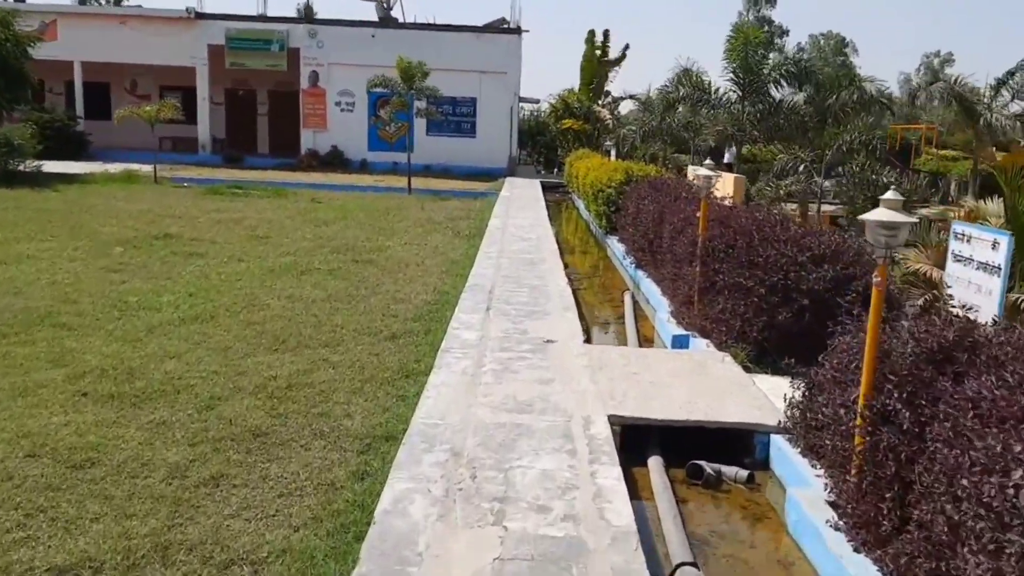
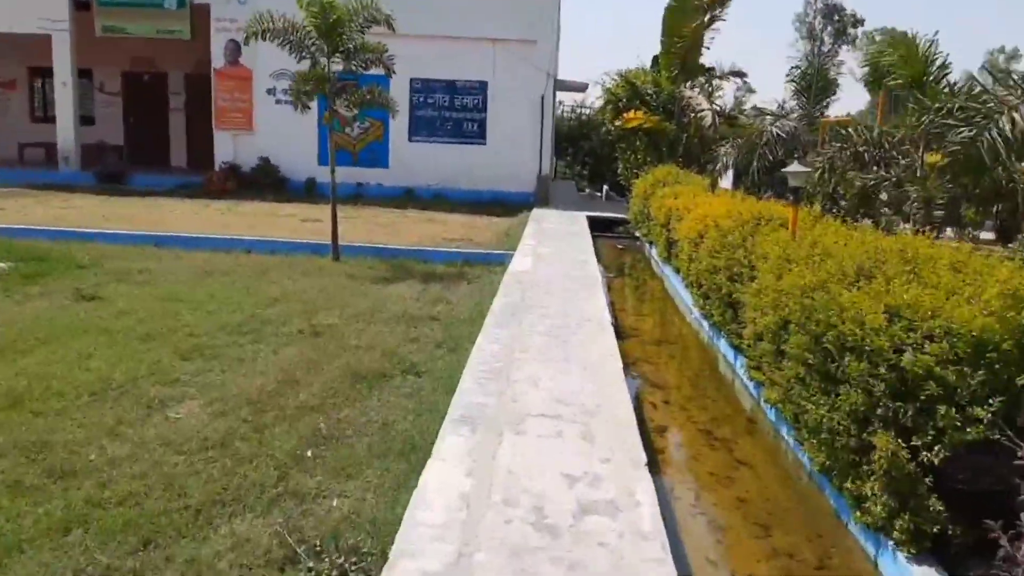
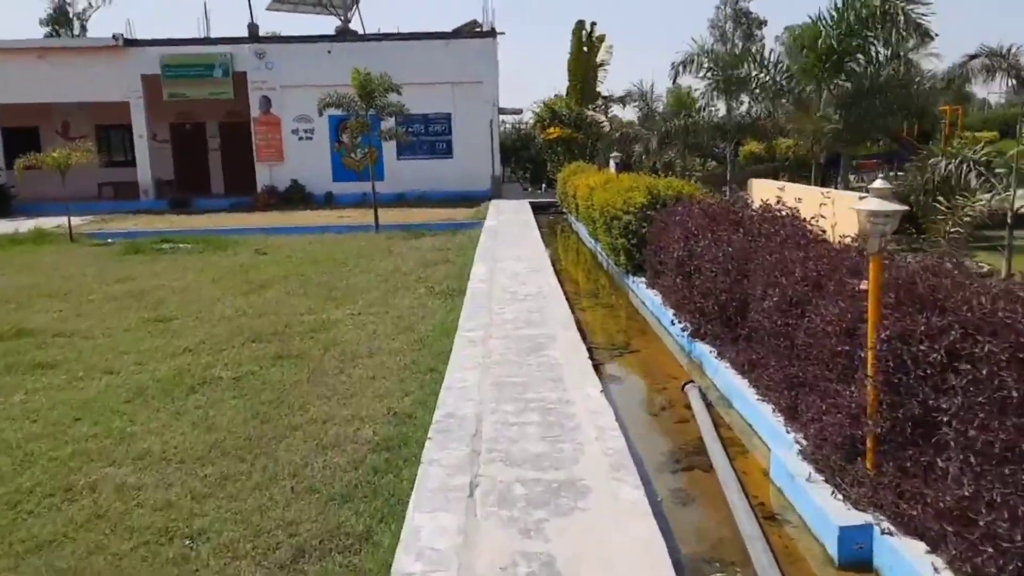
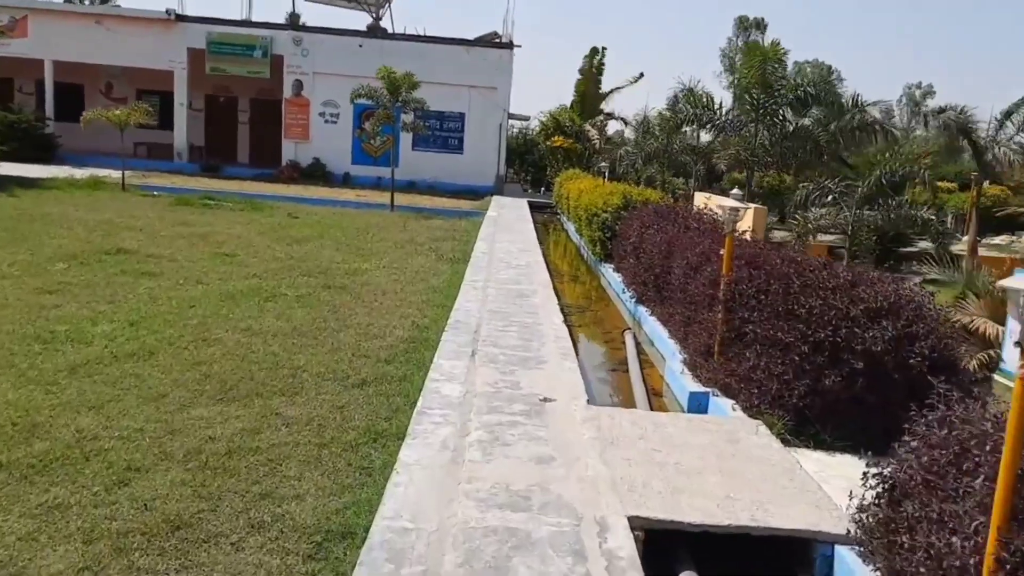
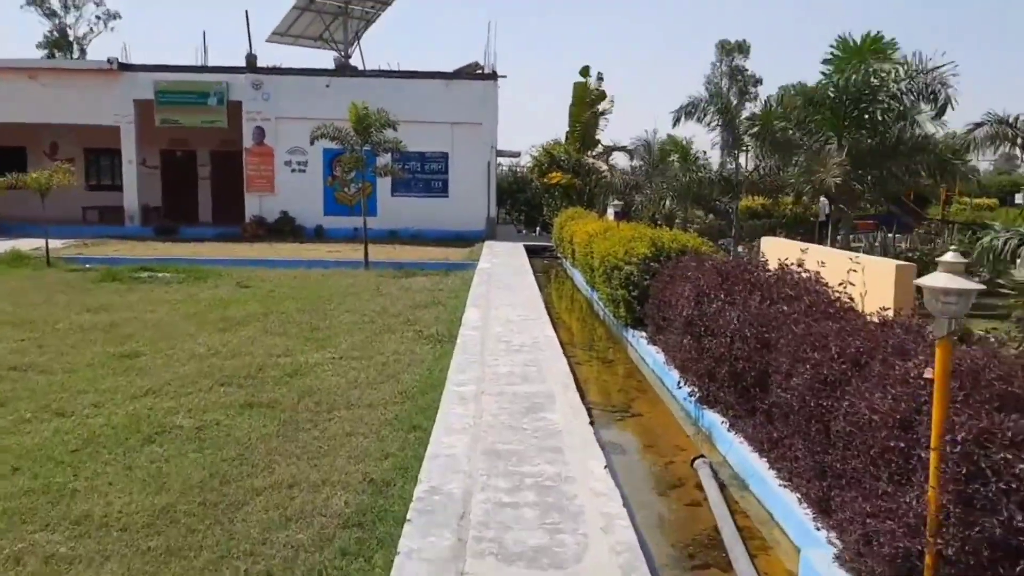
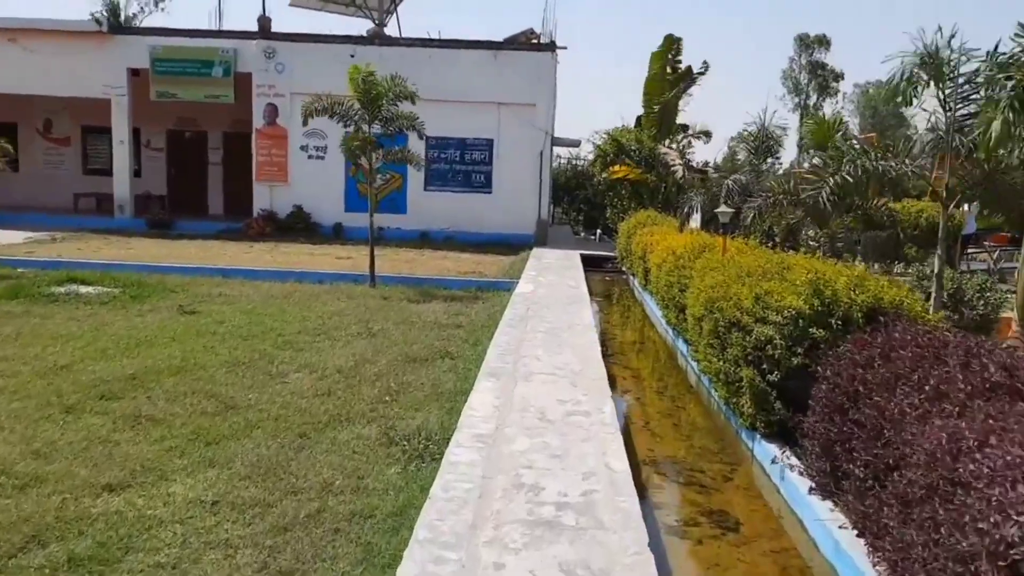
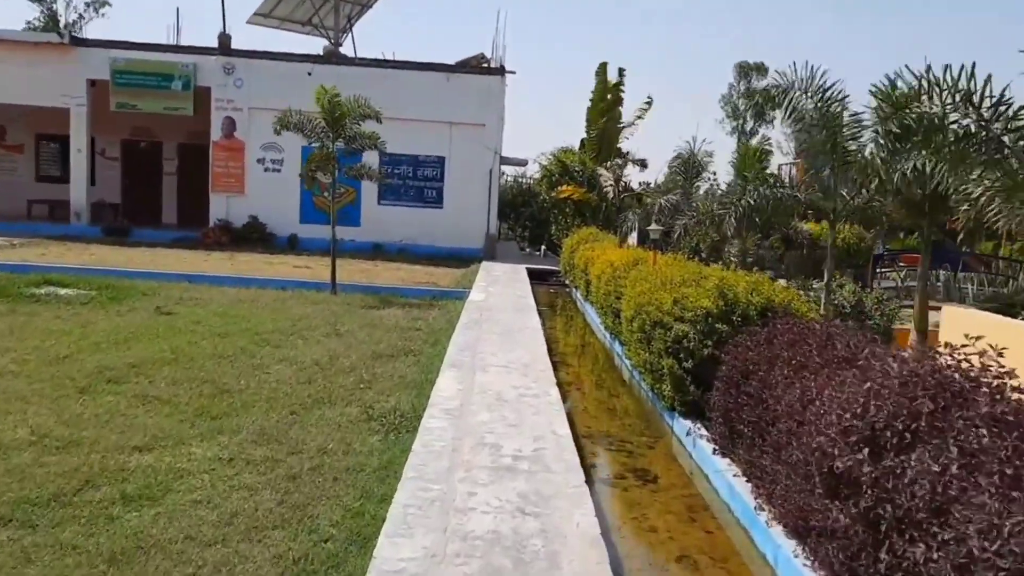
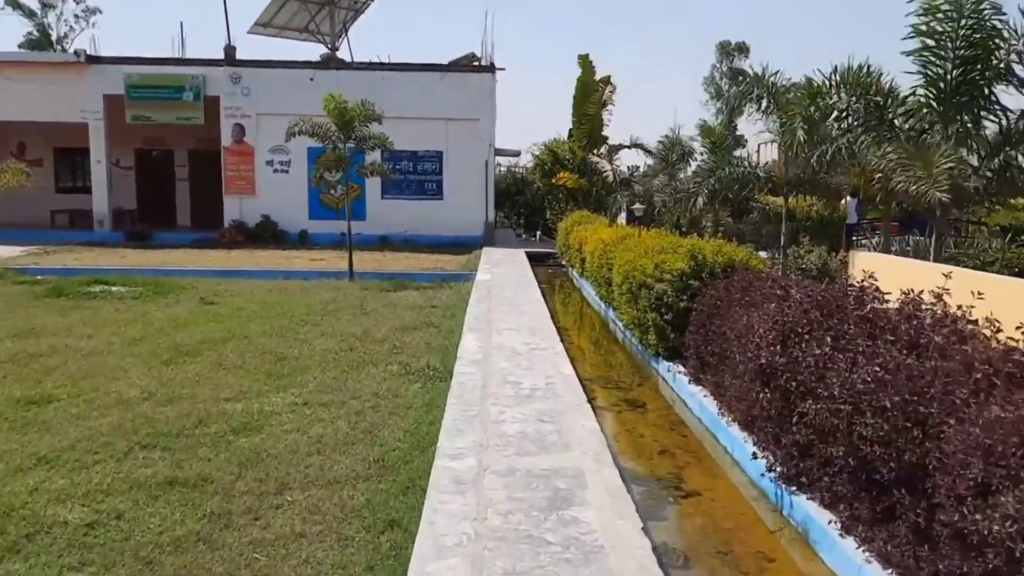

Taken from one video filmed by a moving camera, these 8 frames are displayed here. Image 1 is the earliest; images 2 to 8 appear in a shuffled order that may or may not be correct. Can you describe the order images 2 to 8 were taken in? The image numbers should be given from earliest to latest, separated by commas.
4, 3, 5, 8, 7, 6, 2
